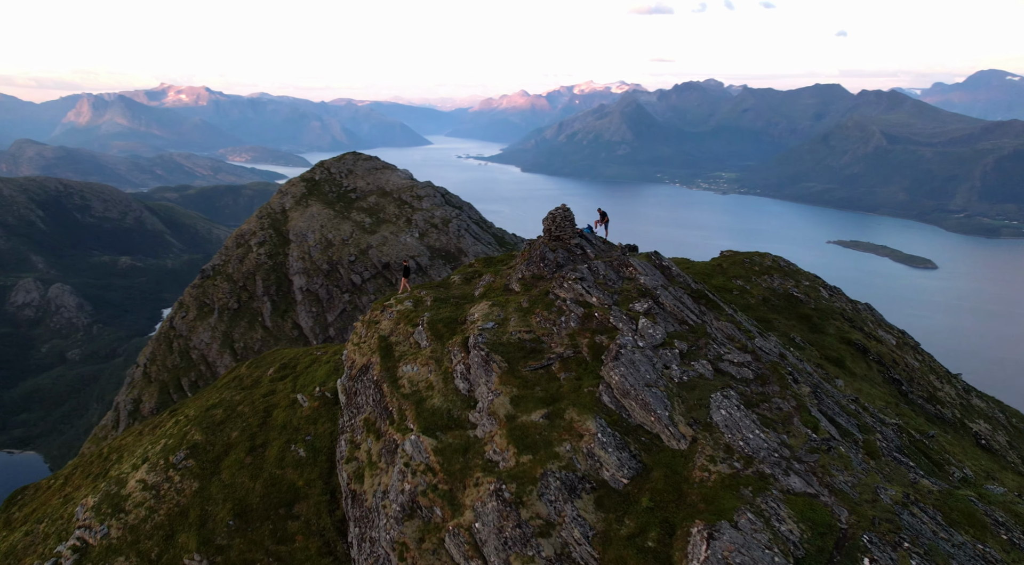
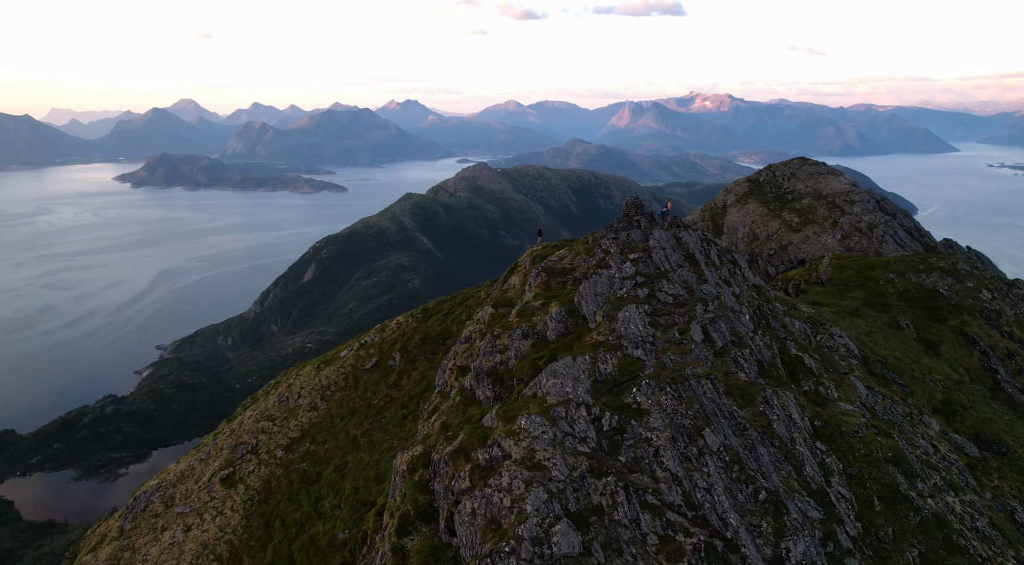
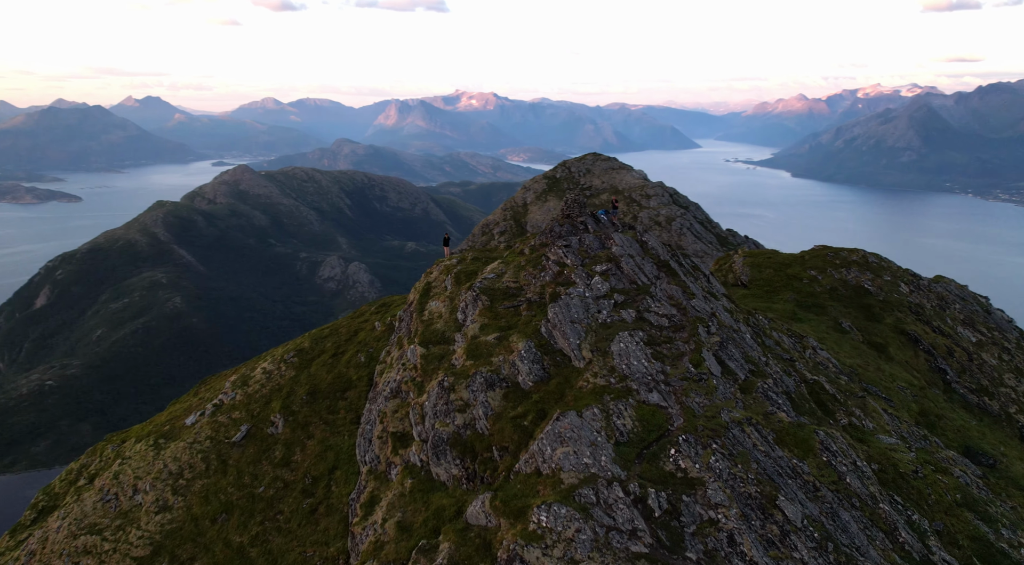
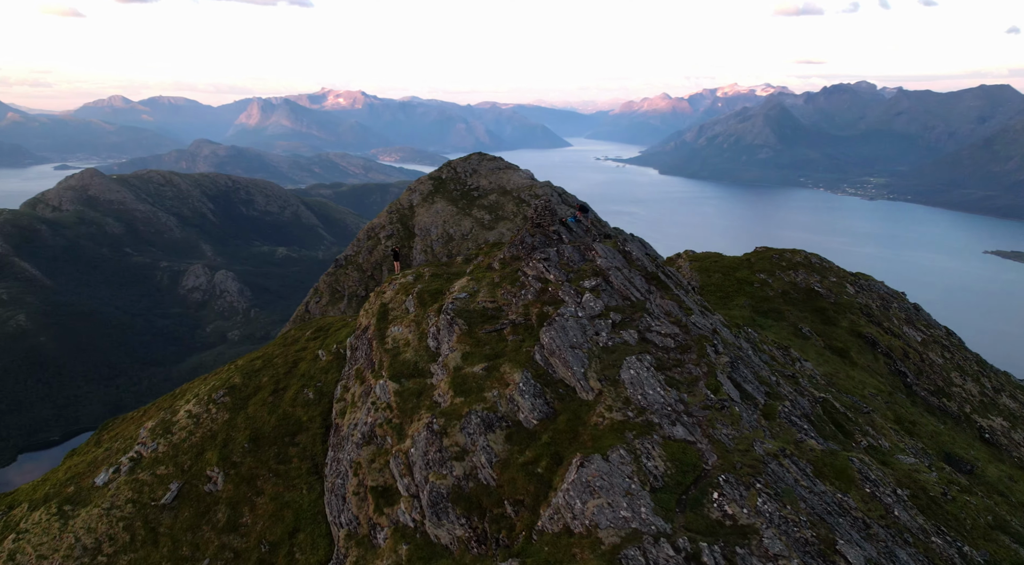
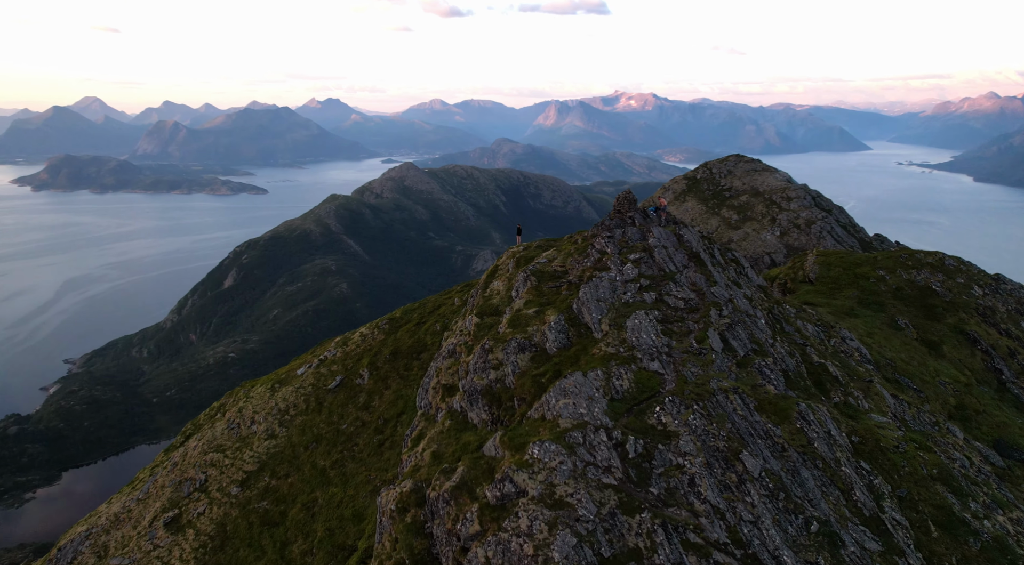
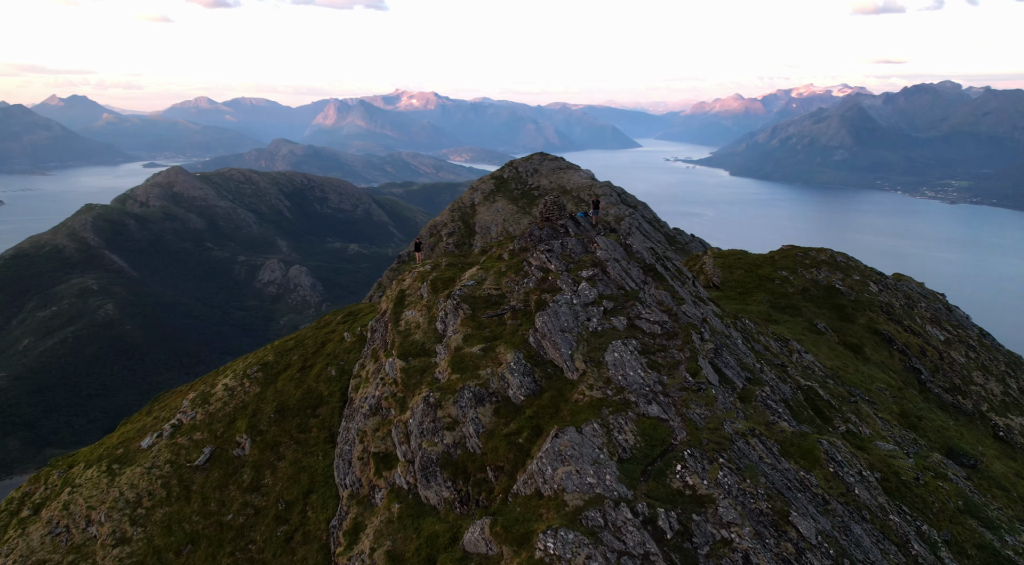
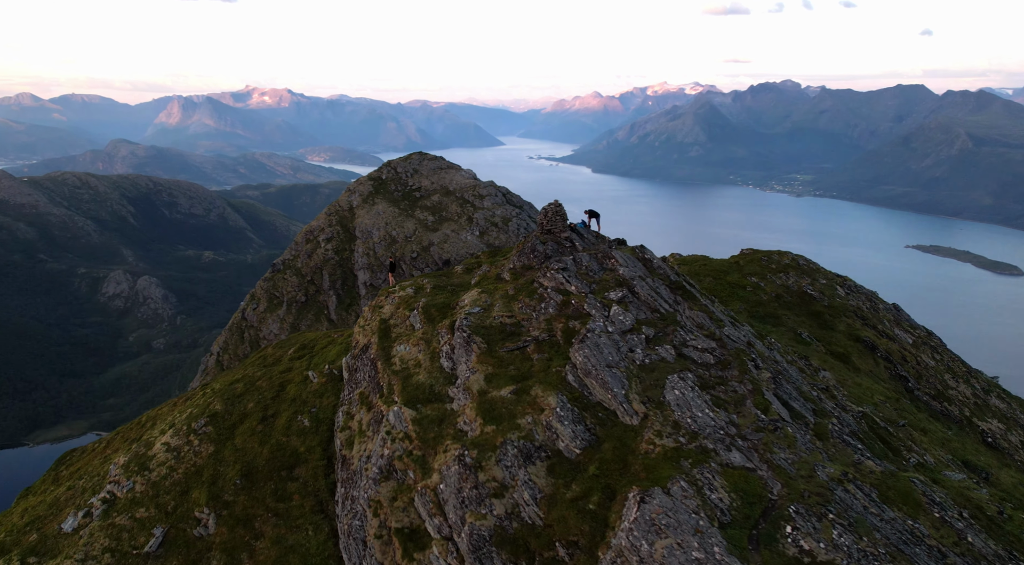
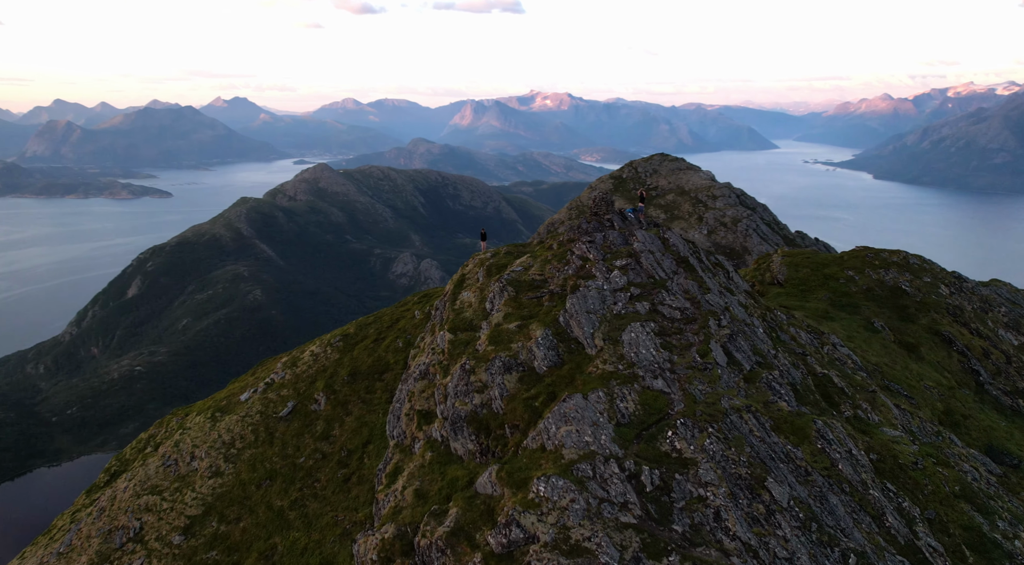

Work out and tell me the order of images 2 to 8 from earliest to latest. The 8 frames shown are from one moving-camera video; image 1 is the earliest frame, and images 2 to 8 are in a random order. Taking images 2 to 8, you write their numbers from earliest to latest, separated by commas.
7, 4, 6, 3, 8, 5, 2
